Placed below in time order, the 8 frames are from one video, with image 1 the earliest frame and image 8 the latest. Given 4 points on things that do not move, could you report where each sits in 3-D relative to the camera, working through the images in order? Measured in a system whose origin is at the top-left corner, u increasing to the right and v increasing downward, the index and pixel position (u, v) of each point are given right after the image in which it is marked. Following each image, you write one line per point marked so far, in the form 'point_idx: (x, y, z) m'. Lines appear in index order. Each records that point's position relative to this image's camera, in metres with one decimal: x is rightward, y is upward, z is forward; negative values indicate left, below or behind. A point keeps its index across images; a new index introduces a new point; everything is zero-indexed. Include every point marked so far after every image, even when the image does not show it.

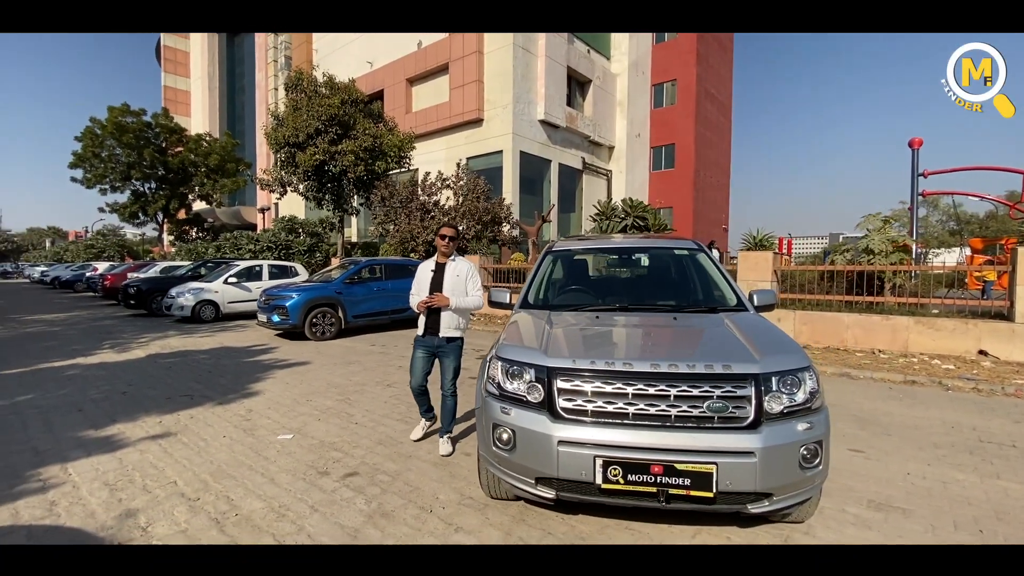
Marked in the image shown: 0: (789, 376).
0: (+1.4, -0.5, +2.5) m
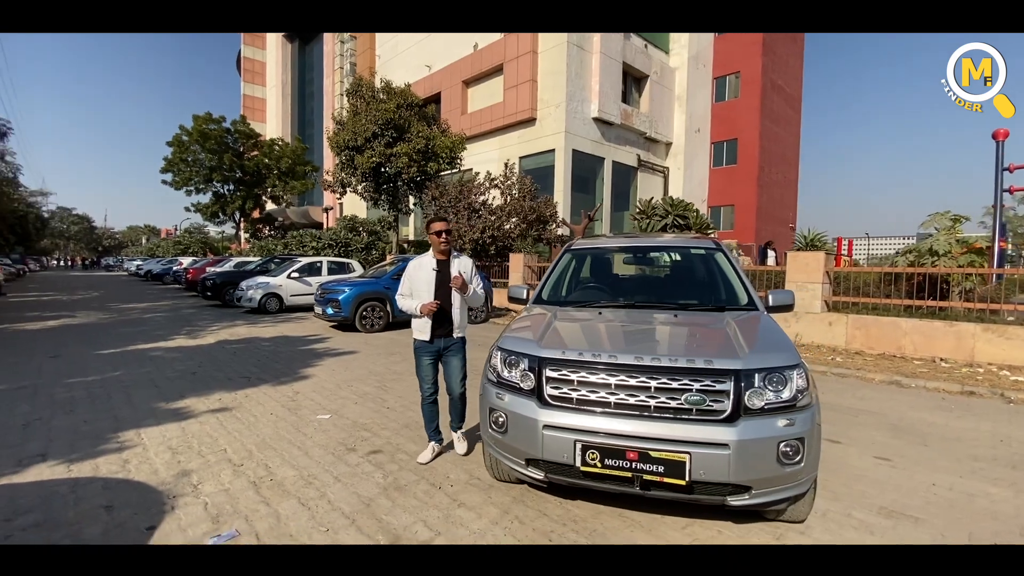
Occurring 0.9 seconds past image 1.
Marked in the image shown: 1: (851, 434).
0: (+1.4, -0.5, +2.5) m
1: (+3.2, -1.4, +4.5) m
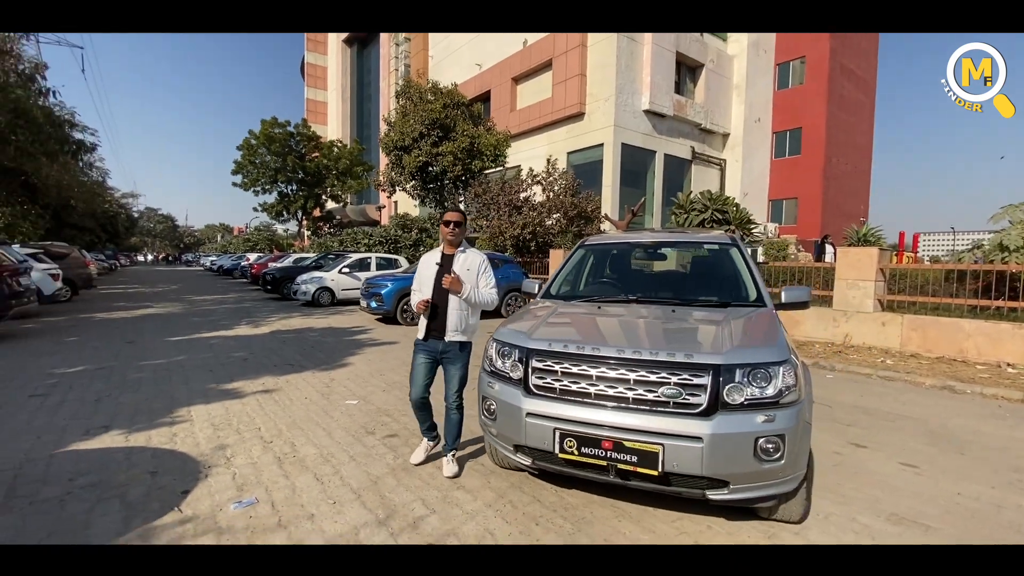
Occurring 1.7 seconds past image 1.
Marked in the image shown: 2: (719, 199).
0: (+1.3, -0.4, +2.5) m
1: (+3.3, -1.4, +4.3) m
2: (+4.0, +1.7, +9.2) m
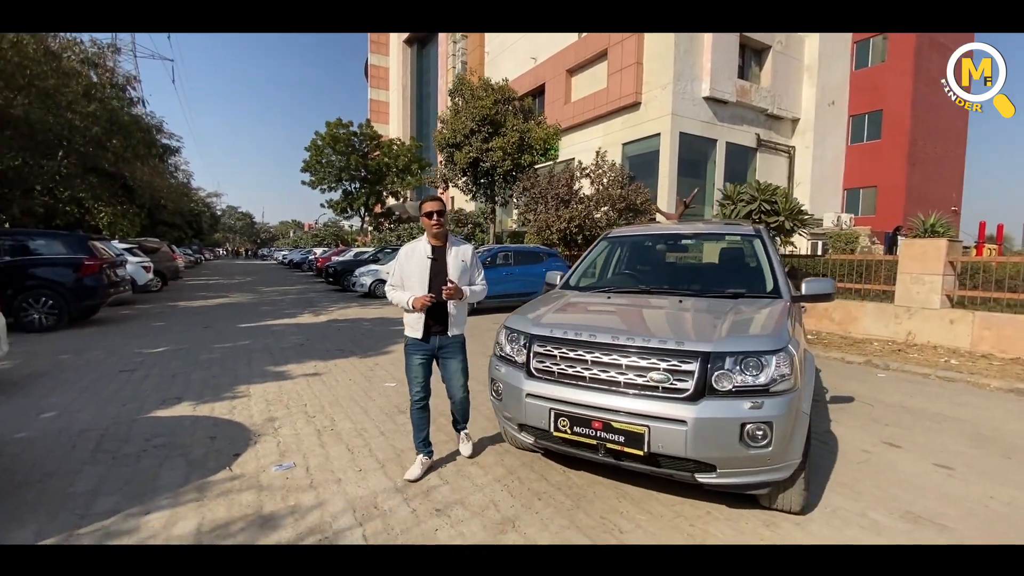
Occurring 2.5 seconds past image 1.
0: (+1.3, -0.4, +2.5) m
1: (+3.5, -1.3, +4.1) m
2: (+4.7, +1.8, +8.8) m
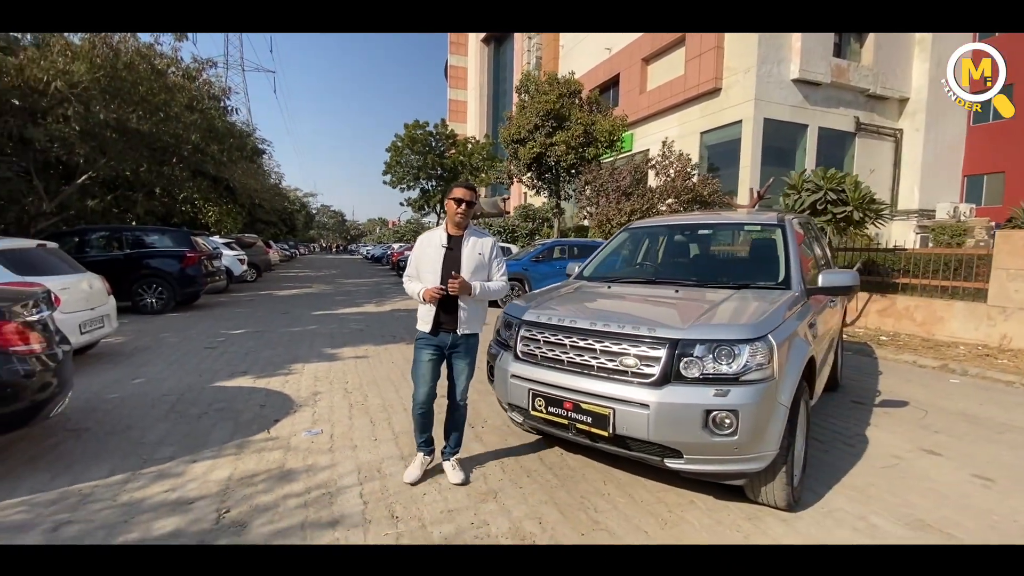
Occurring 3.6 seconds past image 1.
0: (+1.1, -0.3, +2.5) m
1: (+3.5, -1.3, +3.7) m
2: (+5.6, +1.9, +8.2) m
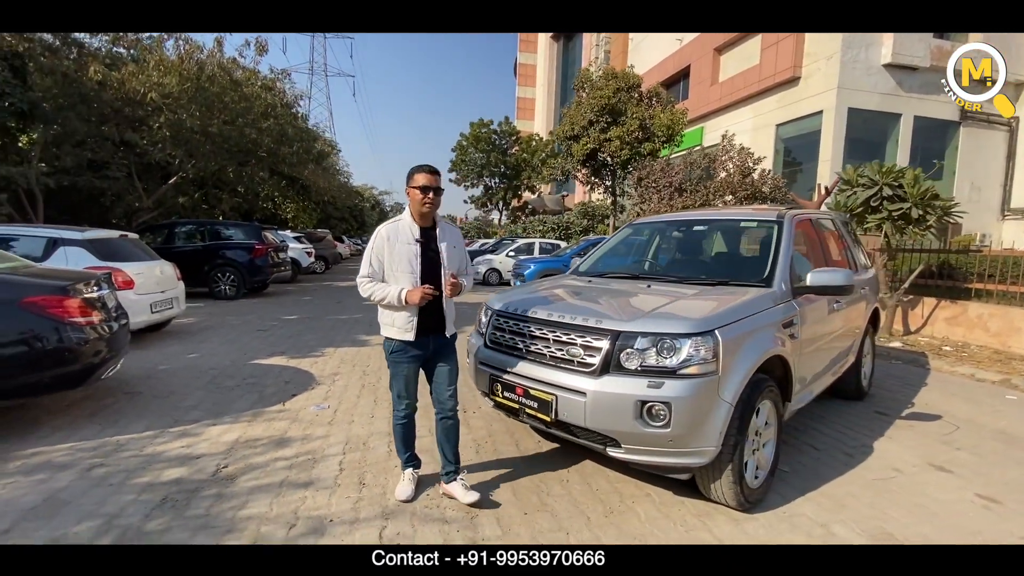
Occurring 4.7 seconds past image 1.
0: (+0.8, -0.3, +2.5) m
1: (+3.4, -1.3, +3.4) m
2: (+6.1, +1.8, +7.5) m
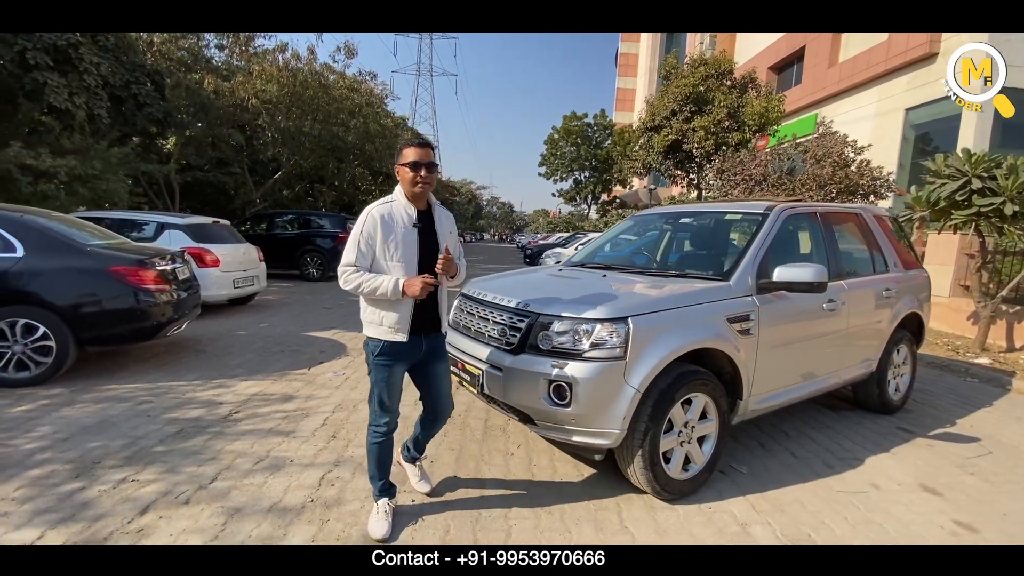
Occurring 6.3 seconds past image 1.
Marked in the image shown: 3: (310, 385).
0: (+0.4, -0.2, +2.7) m
1: (+3.0, -1.3, +3.0) m
2: (+6.6, +1.7, +6.4) m
3: (-1.9, -0.9, +4.6) m
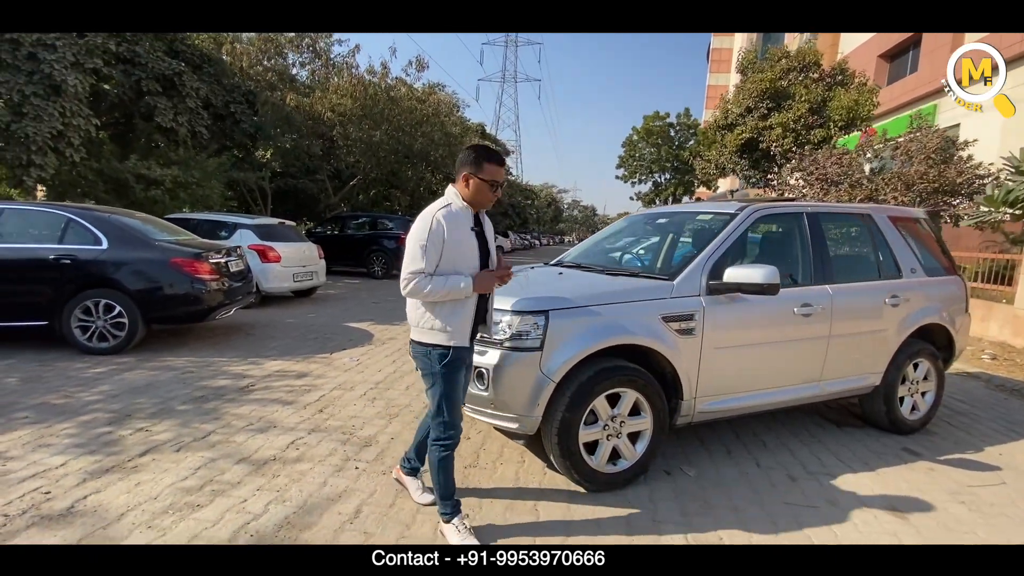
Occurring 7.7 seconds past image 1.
0: (-0.1, -0.2, +2.8) m
1: (+2.6, -1.4, +2.7) m
2: (+6.8, +1.6, +5.5) m
3: (-2.0, -0.8, +5.1) m
